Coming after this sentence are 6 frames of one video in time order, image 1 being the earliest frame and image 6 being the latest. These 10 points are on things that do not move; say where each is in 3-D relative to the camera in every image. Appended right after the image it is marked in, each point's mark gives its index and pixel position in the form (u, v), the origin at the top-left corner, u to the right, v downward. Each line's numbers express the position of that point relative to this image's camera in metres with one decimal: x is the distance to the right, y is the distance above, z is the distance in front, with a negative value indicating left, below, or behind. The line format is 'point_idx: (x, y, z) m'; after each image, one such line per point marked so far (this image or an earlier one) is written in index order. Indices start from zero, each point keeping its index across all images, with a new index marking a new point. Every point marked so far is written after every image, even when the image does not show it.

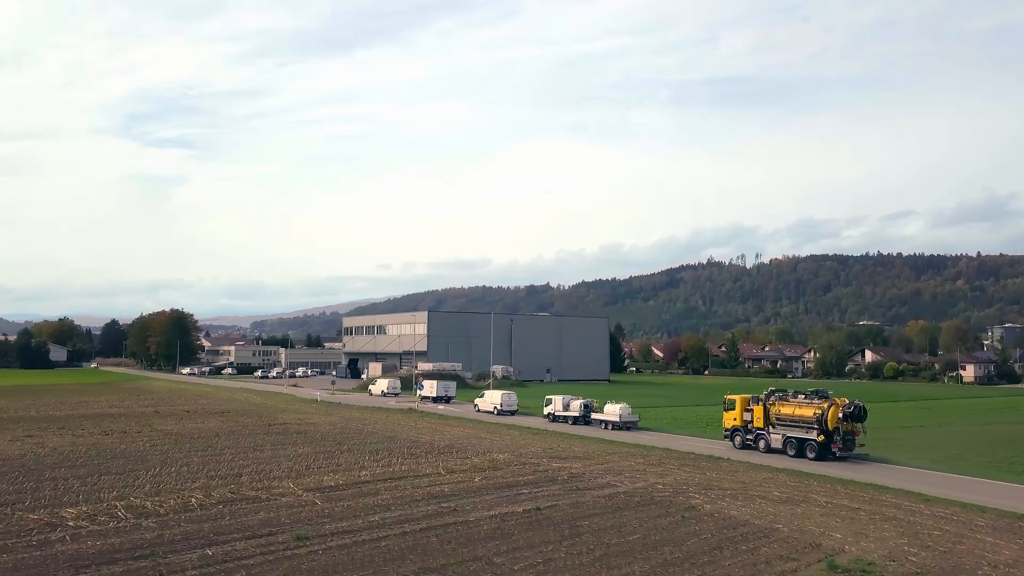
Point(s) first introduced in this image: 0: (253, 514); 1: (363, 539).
0: (-5.3, -4.7, +16.7) m
1: (-2.7, -4.6, +14.7) m
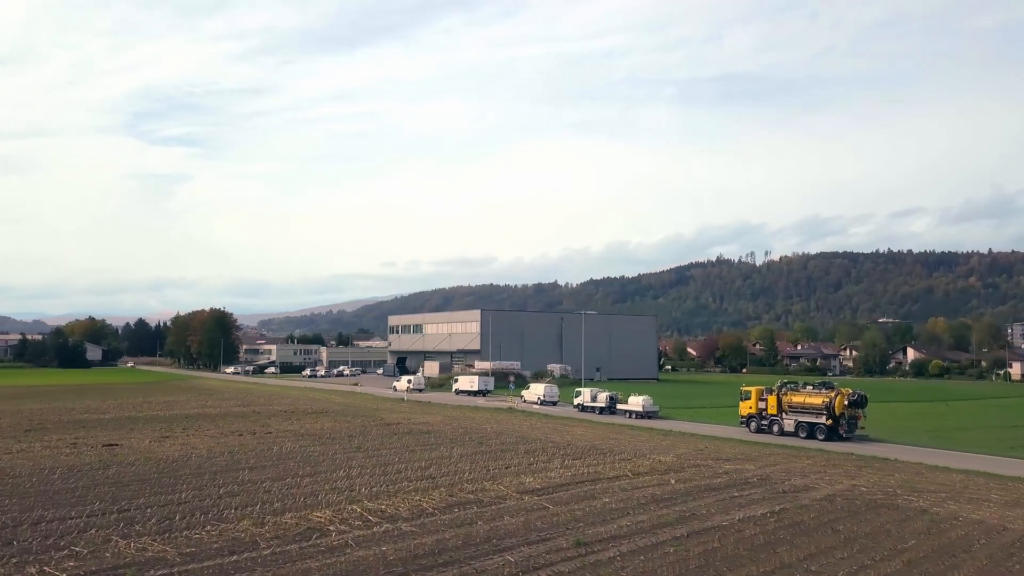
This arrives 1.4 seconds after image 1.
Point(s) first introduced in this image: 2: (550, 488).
0: (-0.2, -4.8, +16.5) m
1: (+2.5, -4.6, +14.5) m
2: (+1.0, -5.0, +19.9) m
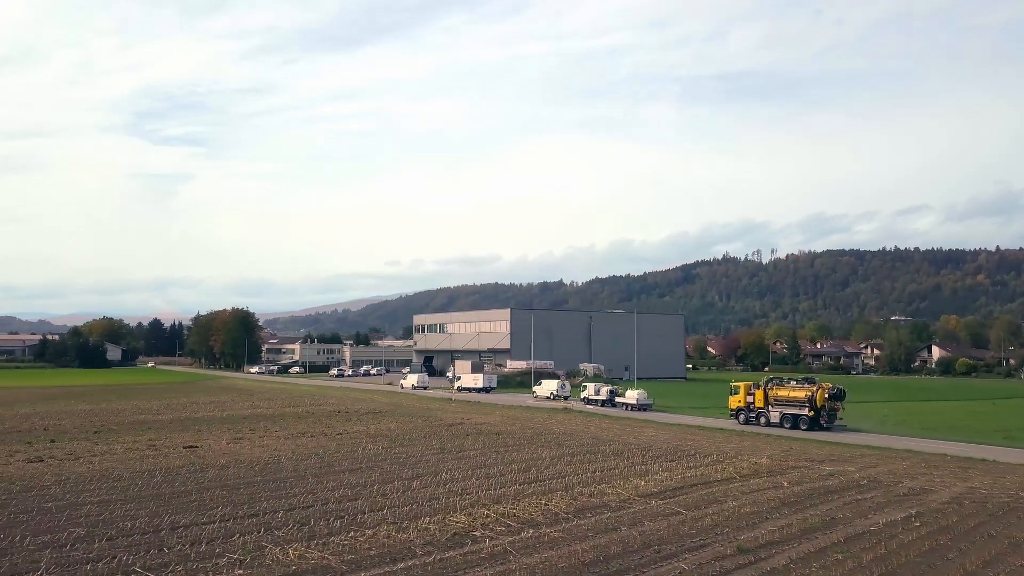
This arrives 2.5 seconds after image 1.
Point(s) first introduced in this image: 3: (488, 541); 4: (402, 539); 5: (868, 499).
0: (+2.7, -4.8, +16.1) m
1: (+5.3, -4.6, +14.2) m
2: (+3.9, -5.0, +19.6) m
3: (-0.4, -4.6, +14.5) m
4: (-2.0, -4.6, +14.6) m
5: (+8.5, -5.1, +19.1) m
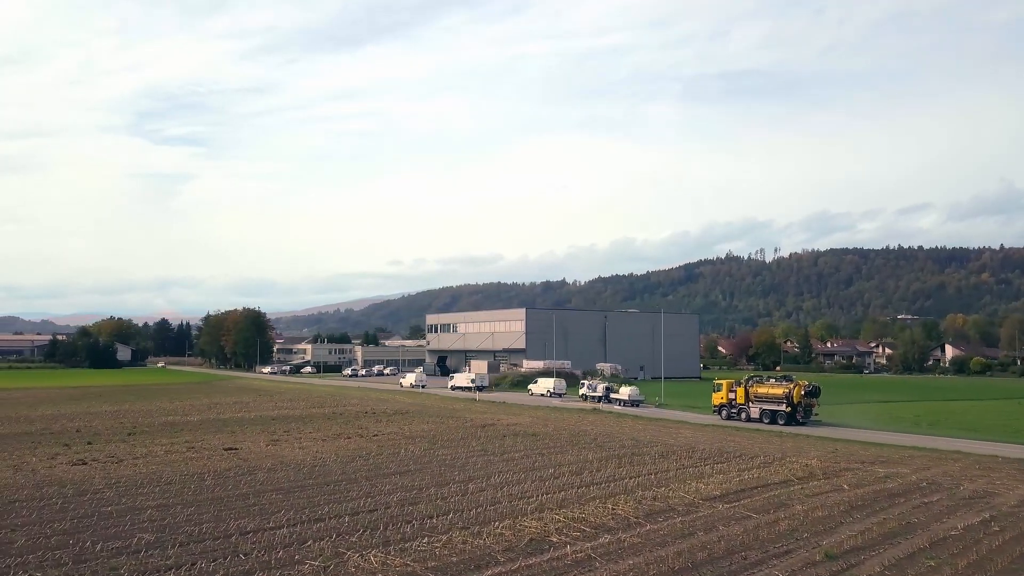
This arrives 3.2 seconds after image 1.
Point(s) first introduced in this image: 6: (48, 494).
0: (+4.1, -4.8, +15.8) m
1: (+6.8, -4.6, +13.9) m
2: (+5.3, -5.0, +19.3) m
3: (+1.0, -4.6, +14.3) m
4: (-0.6, -4.6, +14.4) m
5: (+10.0, -5.1, +18.8) m
6: (-11.2, -4.9, +19.2) m
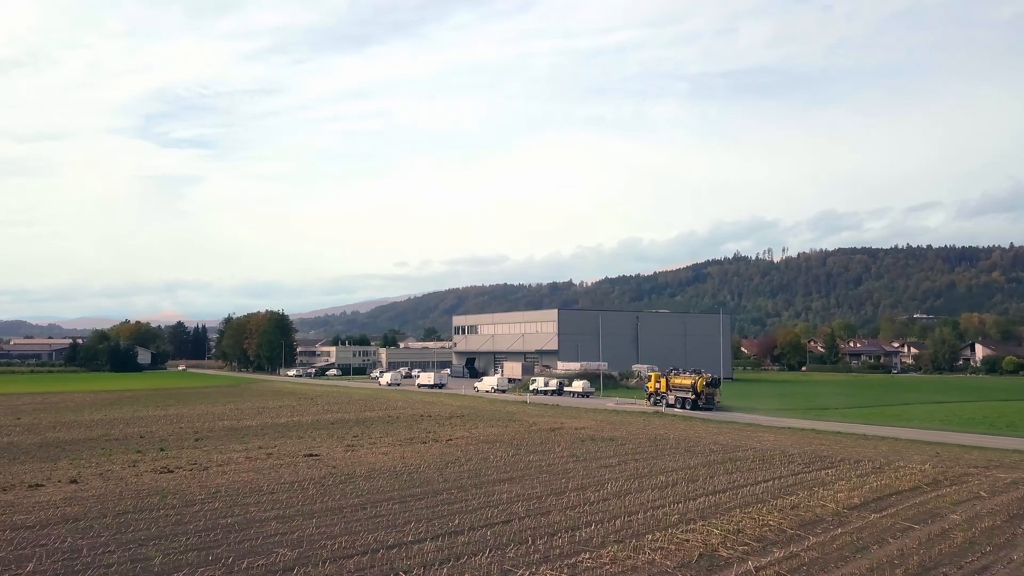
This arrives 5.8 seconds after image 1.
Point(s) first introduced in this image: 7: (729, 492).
0: (+7.0, -4.7, +14.8) m
1: (+9.7, -4.5, +12.8) m
2: (+8.2, -4.9, +18.3) m
3: (+3.9, -4.6, +13.3) m
4: (+2.3, -4.6, +13.4) m
5: (+12.9, -5.0, +17.8) m
6: (-8.2, -5.0, +18.2) m
7: (+5.4, -5.0, +19.8) m
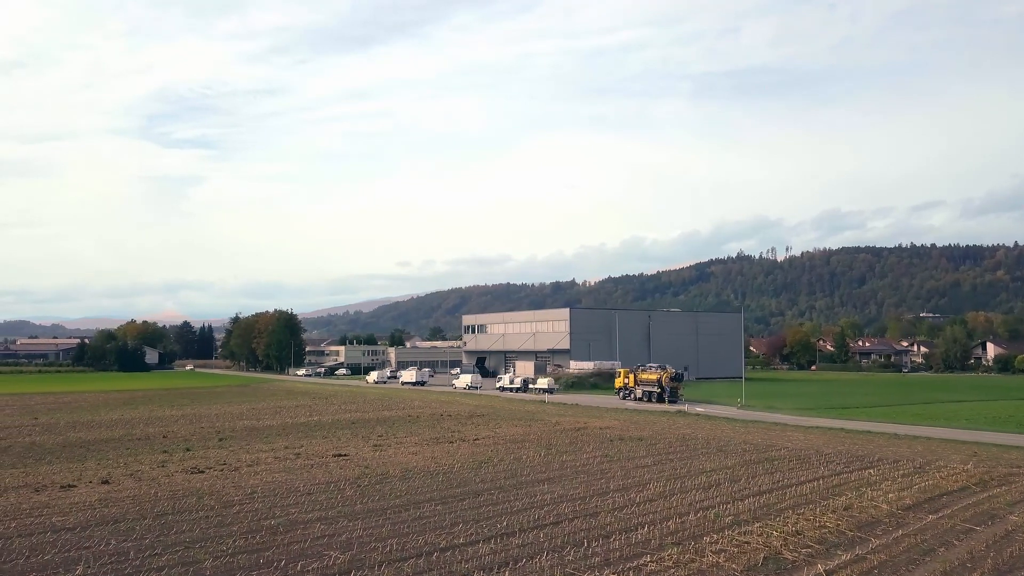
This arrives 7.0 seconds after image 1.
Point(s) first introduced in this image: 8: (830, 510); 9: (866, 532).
0: (+8.0, -4.6, +14.4) m
1: (+10.7, -4.5, +12.5) m
2: (+9.3, -4.8, +17.9) m
3: (+4.9, -4.5, +12.9) m
4: (+3.3, -4.5, +13.0) m
5: (+13.9, -4.9, +17.4) m
6: (-7.2, -4.9, +17.9) m
7: (+6.4, -4.9, +19.4) m
8: (+6.9, -4.8, +17.3) m
9: (+6.7, -4.7, +15.4) m
